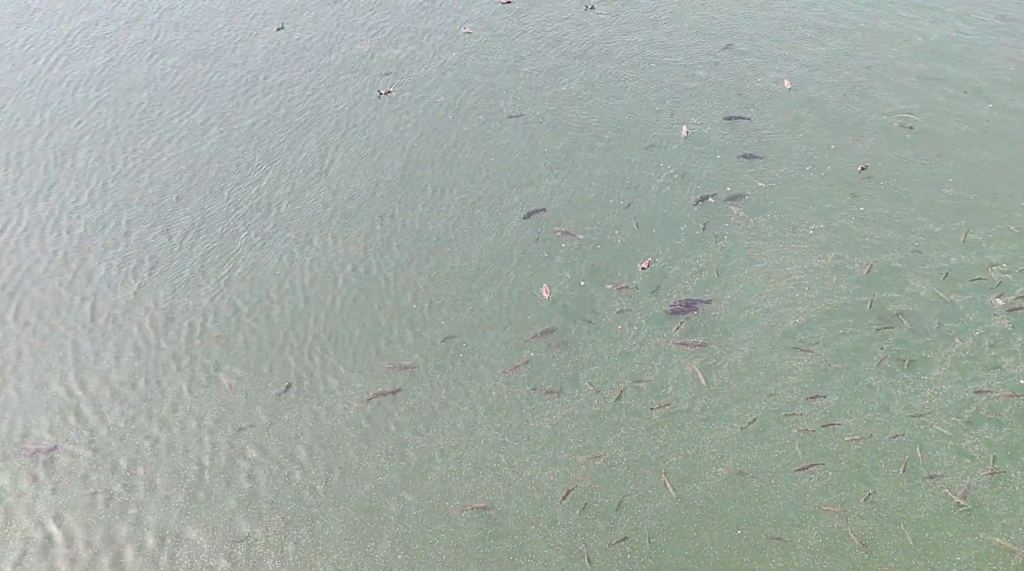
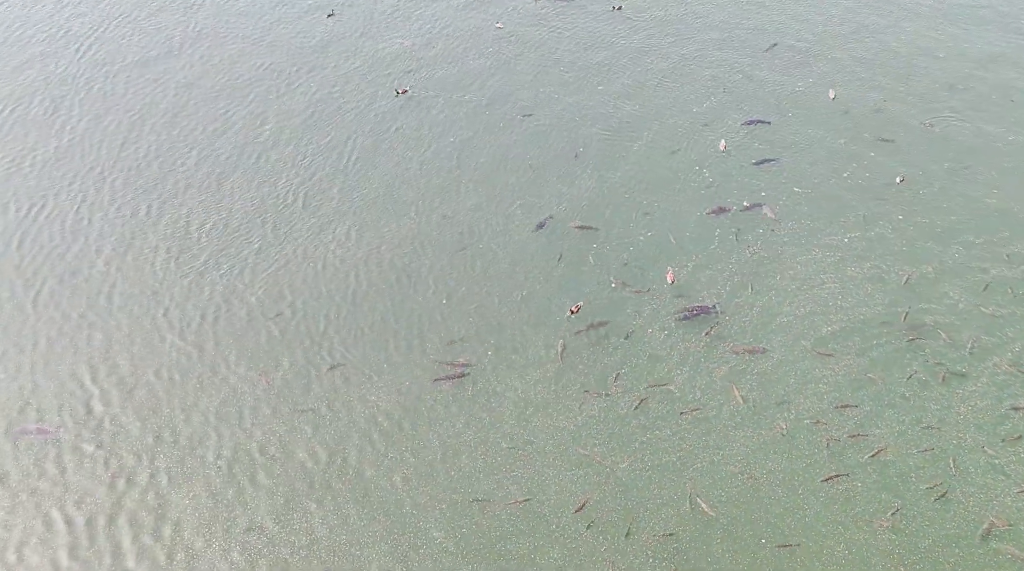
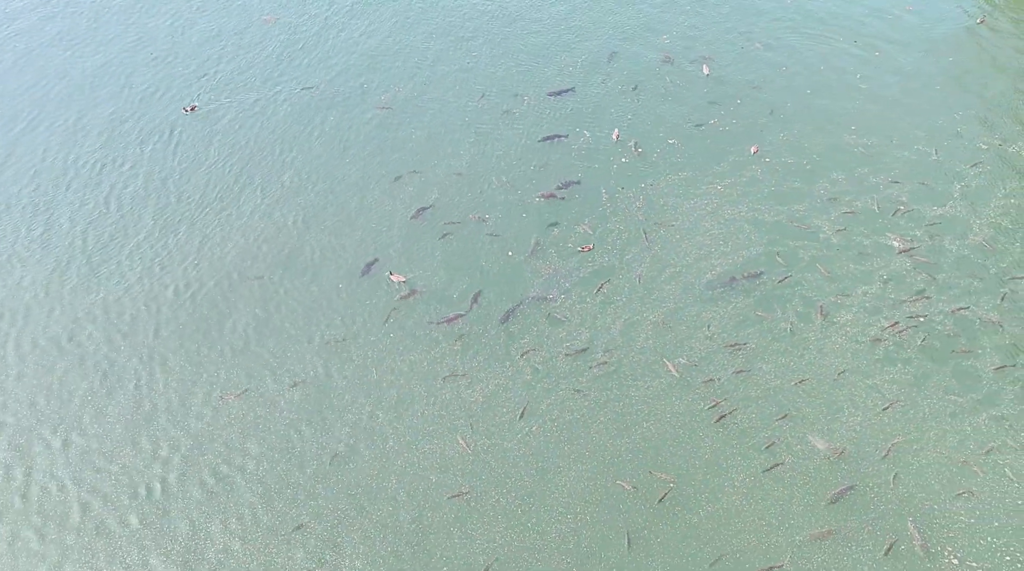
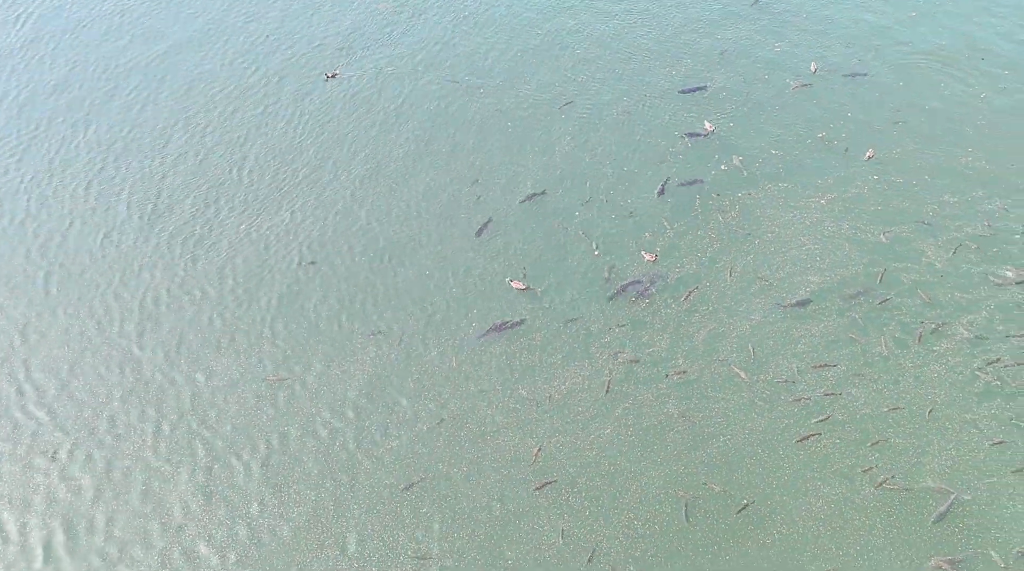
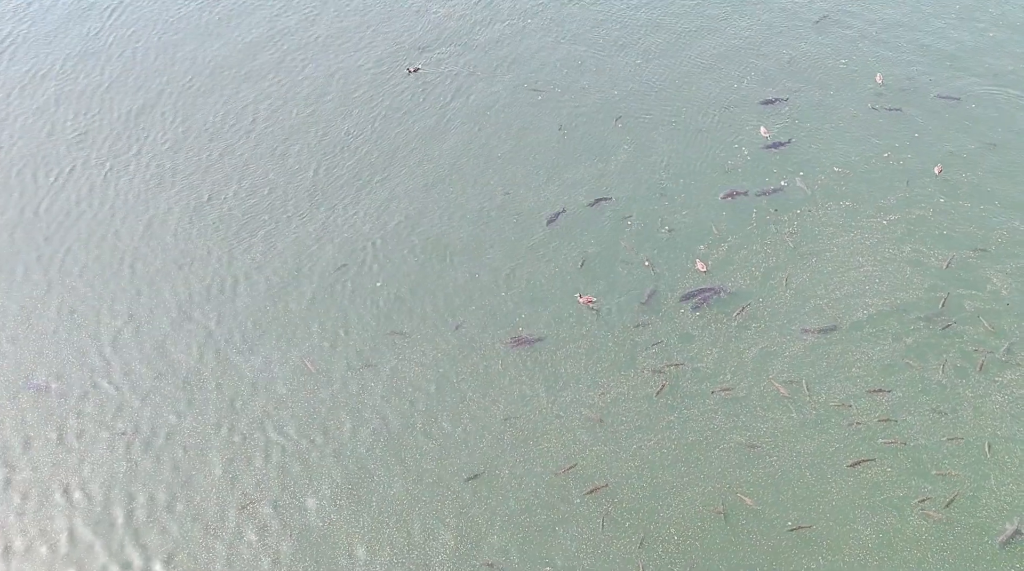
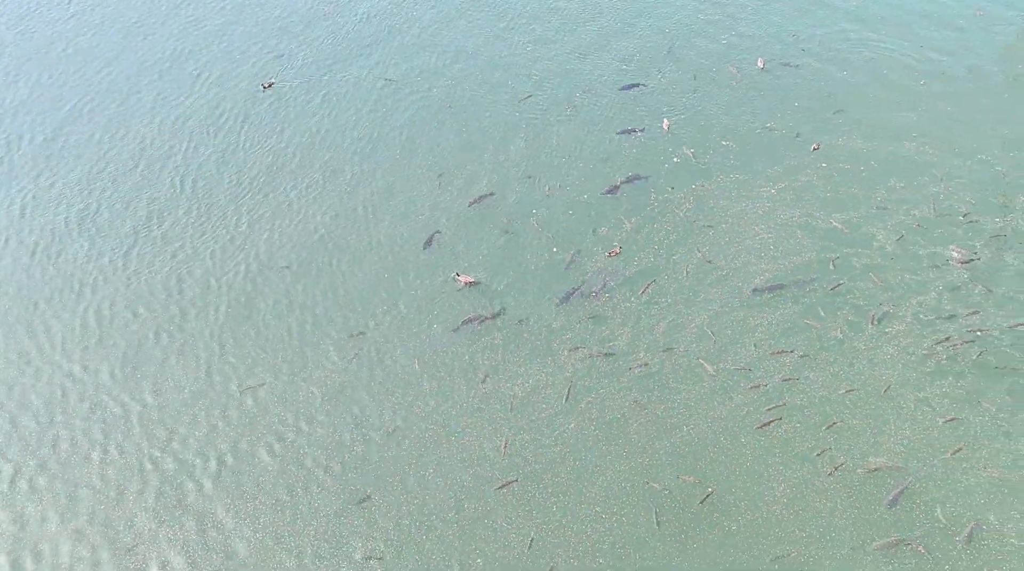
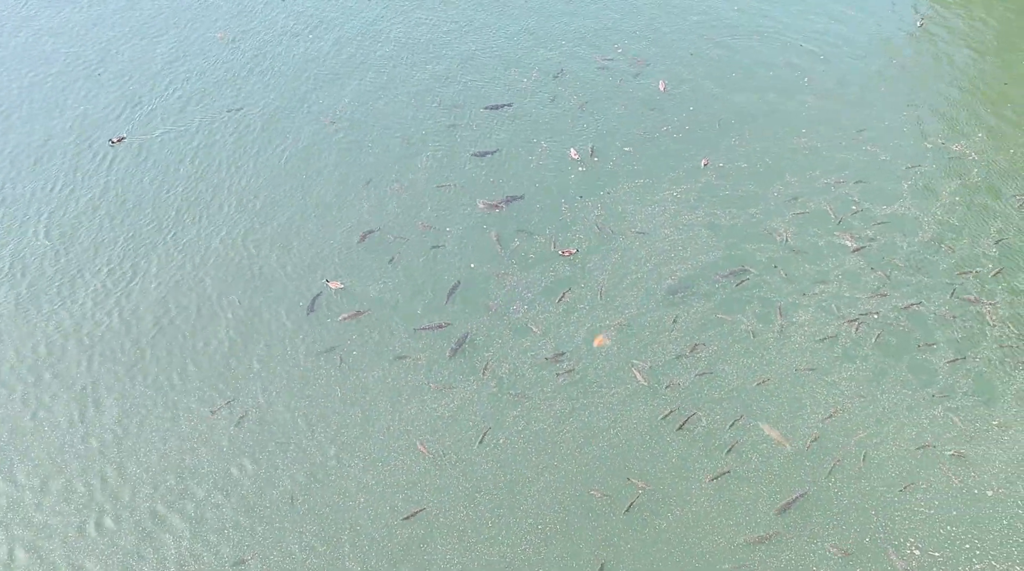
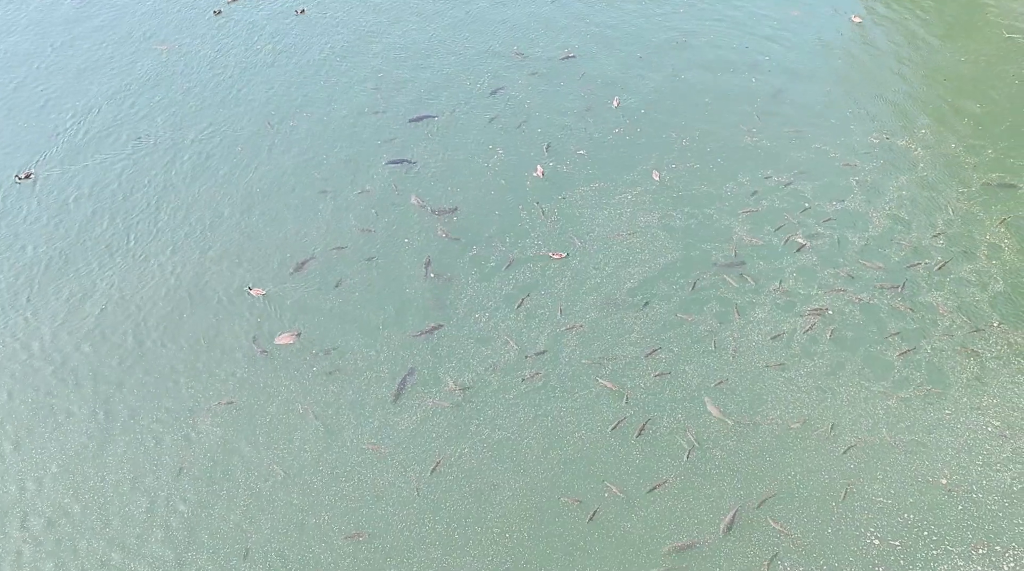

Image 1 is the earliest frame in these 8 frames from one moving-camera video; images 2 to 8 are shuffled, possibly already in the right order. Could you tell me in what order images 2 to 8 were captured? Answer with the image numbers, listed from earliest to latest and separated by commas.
2, 5, 4, 6, 3, 7, 8
